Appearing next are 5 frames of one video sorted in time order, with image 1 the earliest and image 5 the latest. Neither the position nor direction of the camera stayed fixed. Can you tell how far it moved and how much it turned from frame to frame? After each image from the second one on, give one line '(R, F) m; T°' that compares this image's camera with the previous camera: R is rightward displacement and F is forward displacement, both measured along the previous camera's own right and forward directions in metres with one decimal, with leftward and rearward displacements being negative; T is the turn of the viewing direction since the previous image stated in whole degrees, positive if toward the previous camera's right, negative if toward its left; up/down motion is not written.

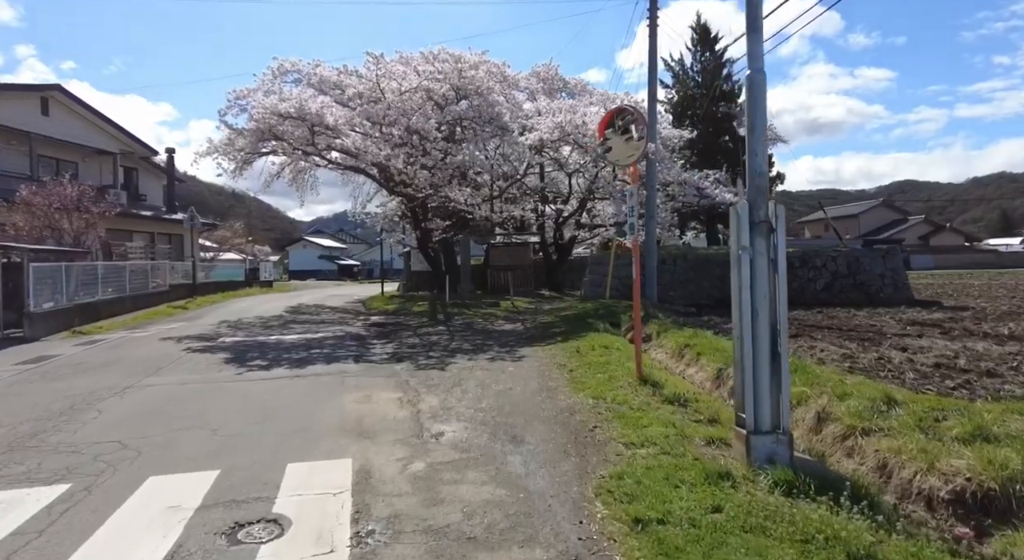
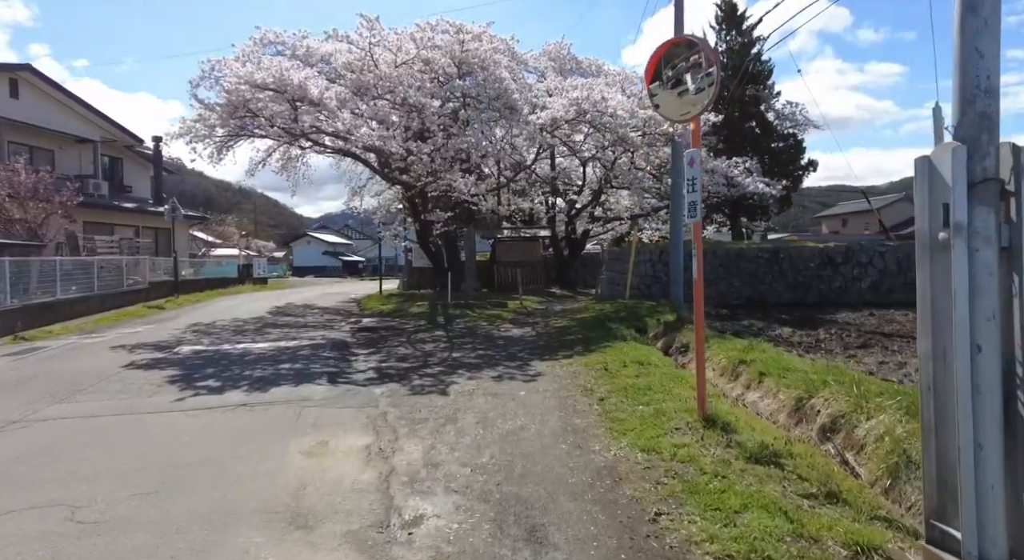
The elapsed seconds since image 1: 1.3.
(-0.1, +1.7) m; -1°
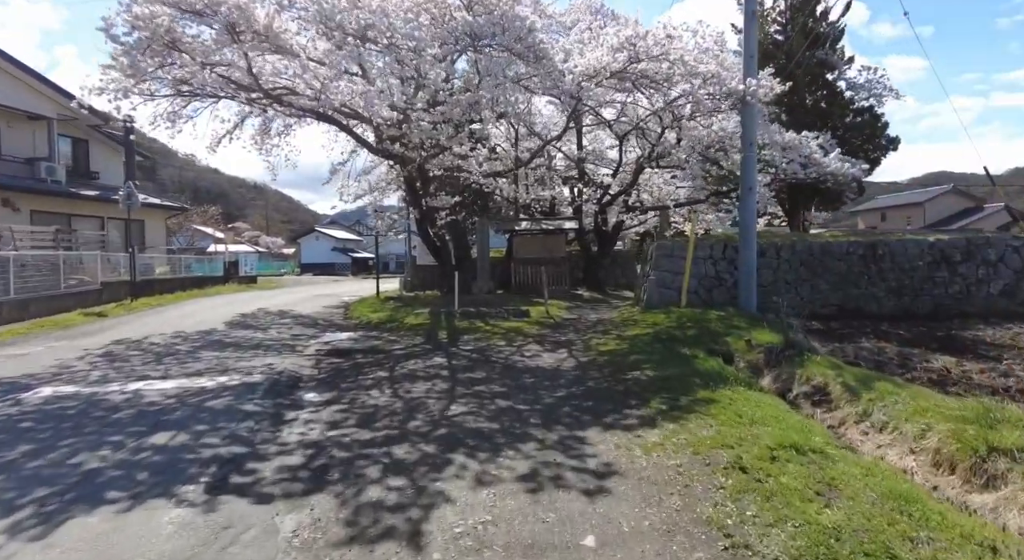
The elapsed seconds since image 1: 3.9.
(-0.2, +3.3) m; -2°
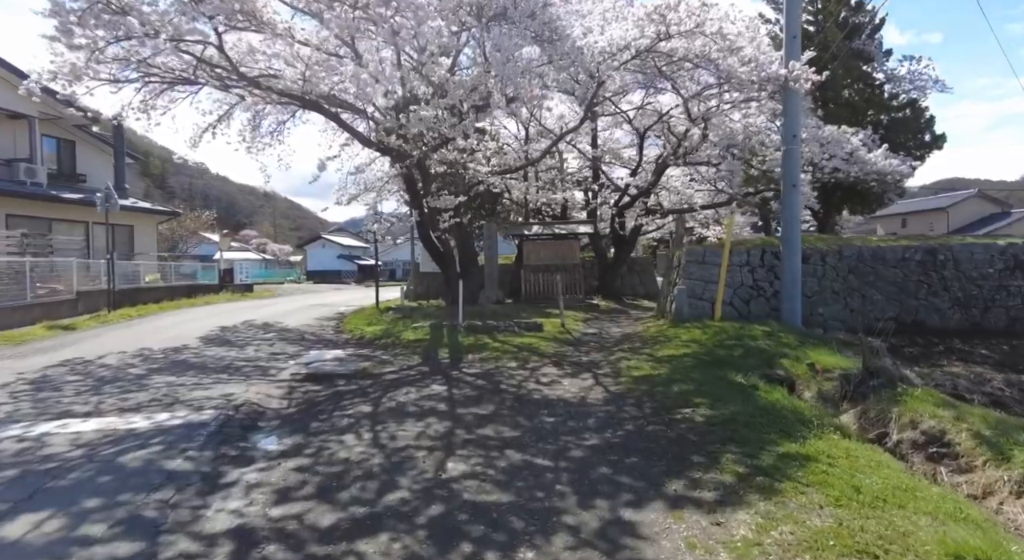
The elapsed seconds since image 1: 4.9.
(-0.1, +1.4) m; -1°
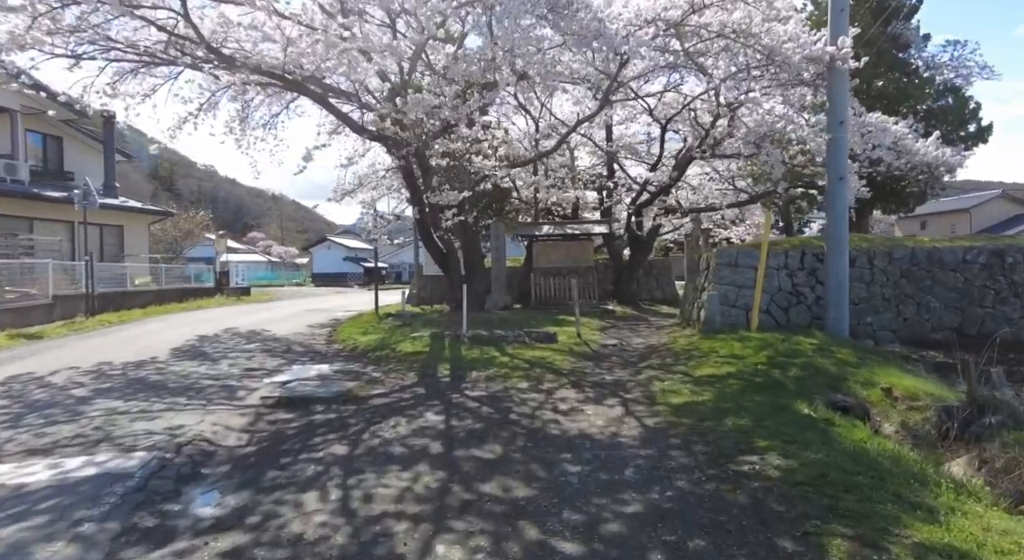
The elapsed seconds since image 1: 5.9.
(0.0, +1.2) m; -1°
